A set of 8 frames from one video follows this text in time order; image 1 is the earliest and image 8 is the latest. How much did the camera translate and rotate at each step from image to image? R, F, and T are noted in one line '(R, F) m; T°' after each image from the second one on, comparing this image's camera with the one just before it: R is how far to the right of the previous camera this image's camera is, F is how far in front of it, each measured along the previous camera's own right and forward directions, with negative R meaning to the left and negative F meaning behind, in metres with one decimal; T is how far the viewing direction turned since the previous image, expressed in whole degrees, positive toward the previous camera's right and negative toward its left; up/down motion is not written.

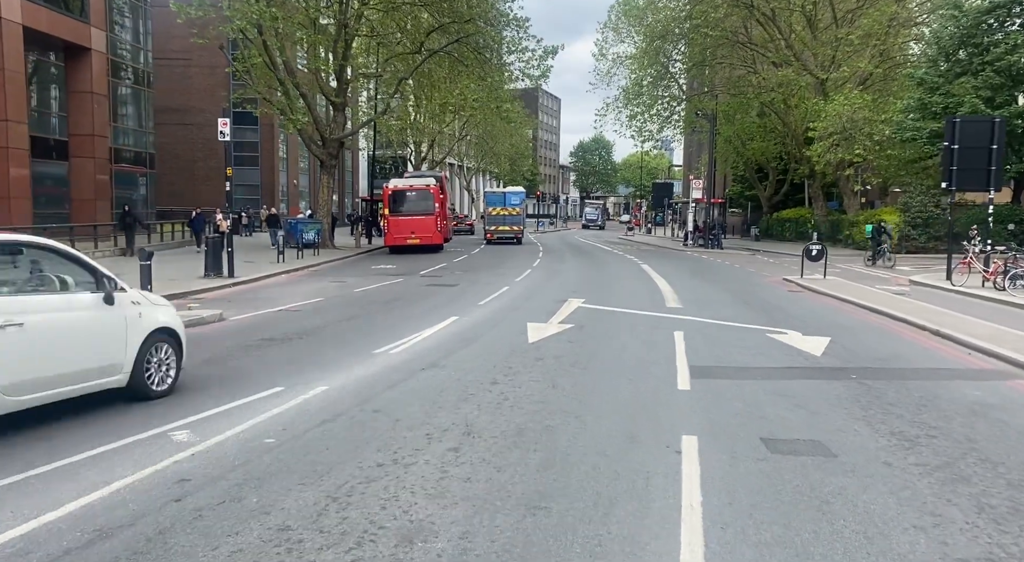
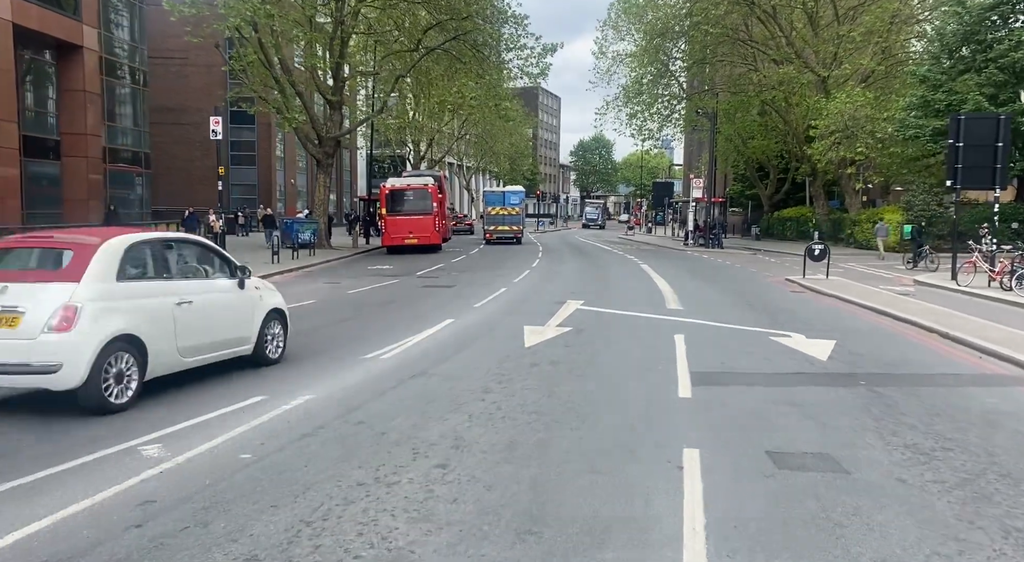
(+0.1, +0.4) m; 0°
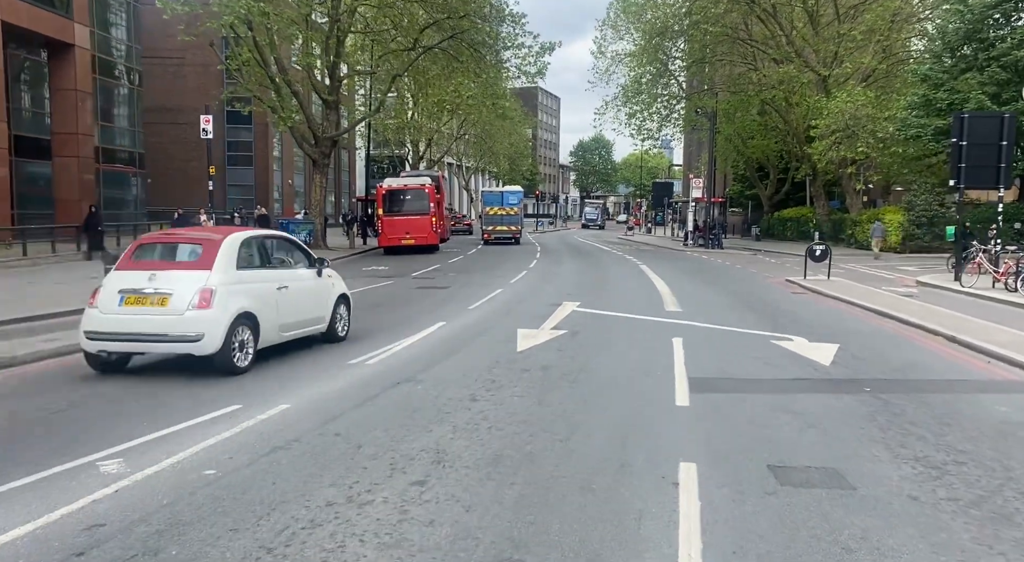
(+0.1, +0.4) m; 0°
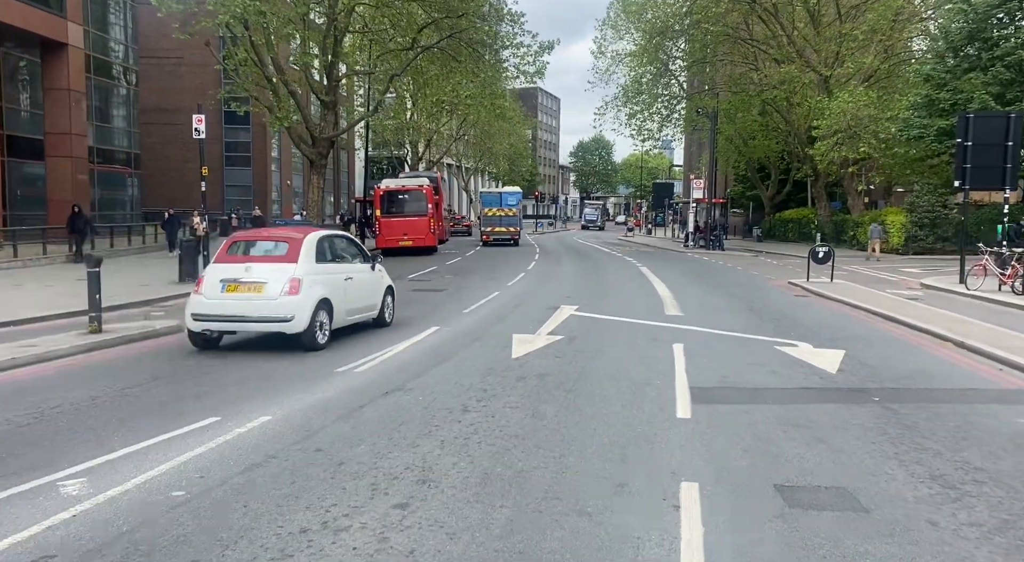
(+0.1, +0.3) m; 0°
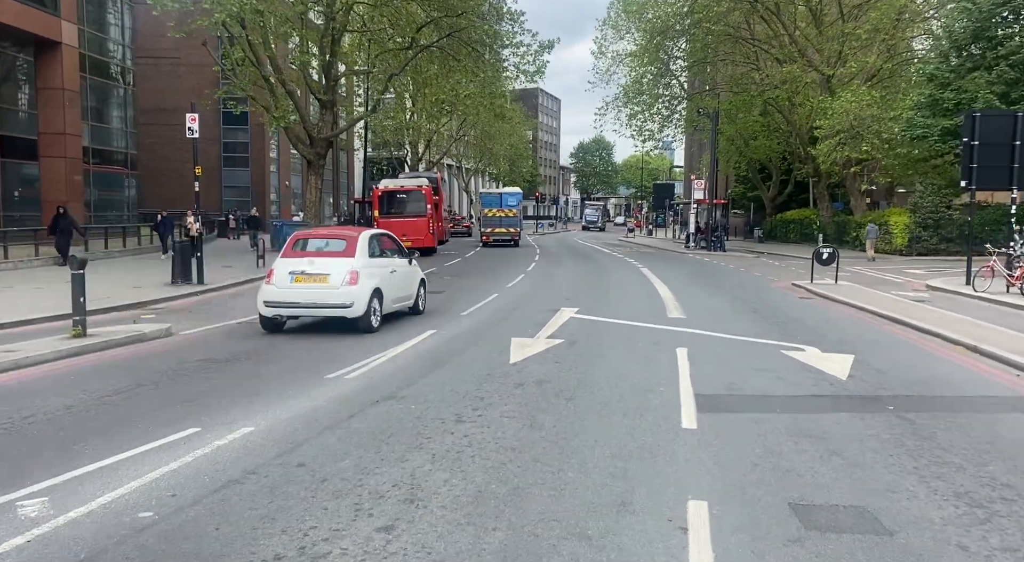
(0.0, +0.4) m; 0°
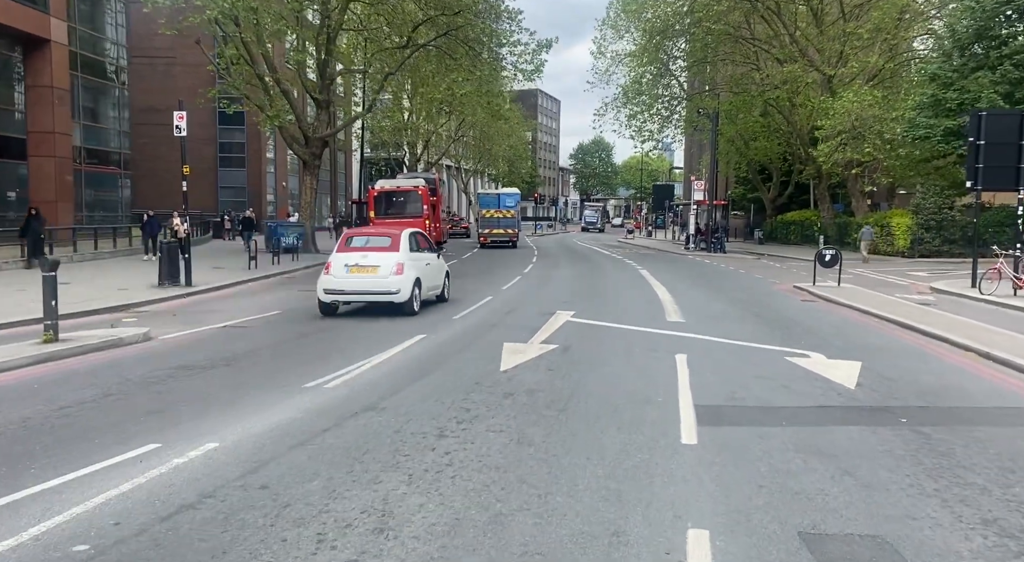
(+0.1, +0.5) m; 0°
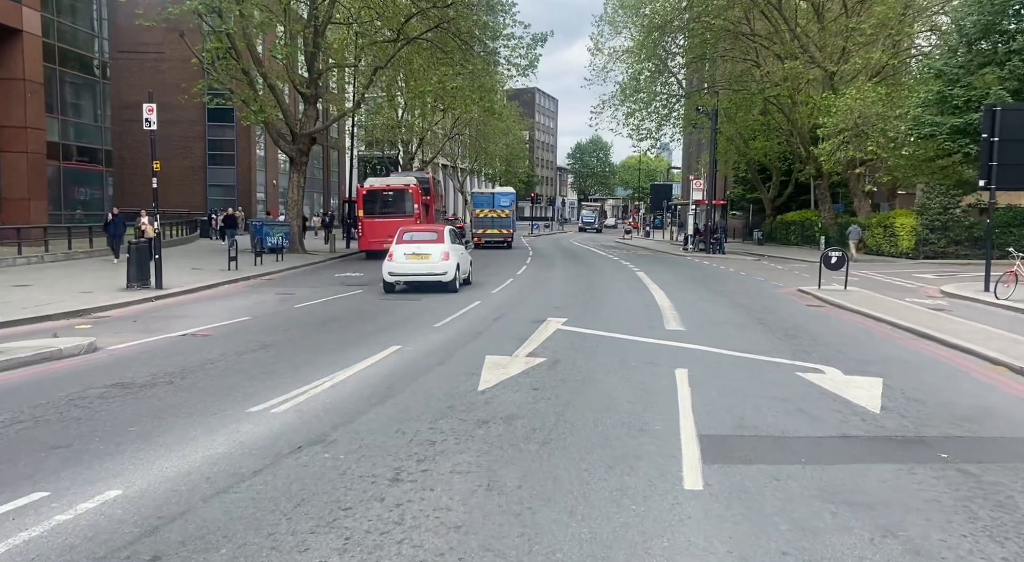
(+0.2, +1.0) m; 0°
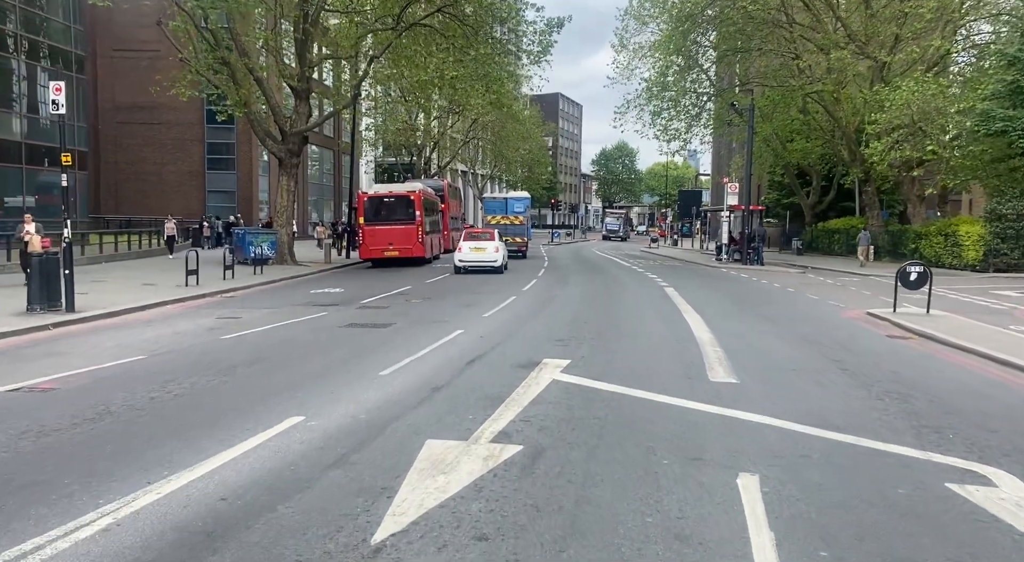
(+0.5, +3.7) m; -2°
